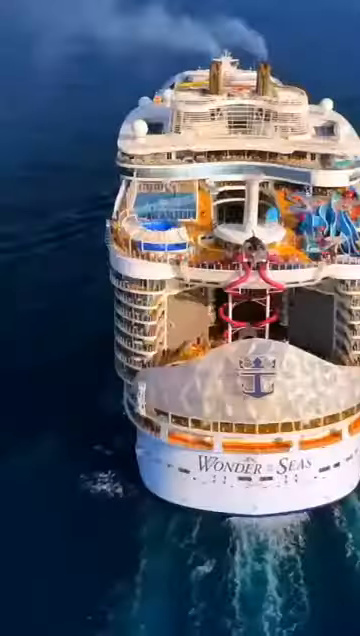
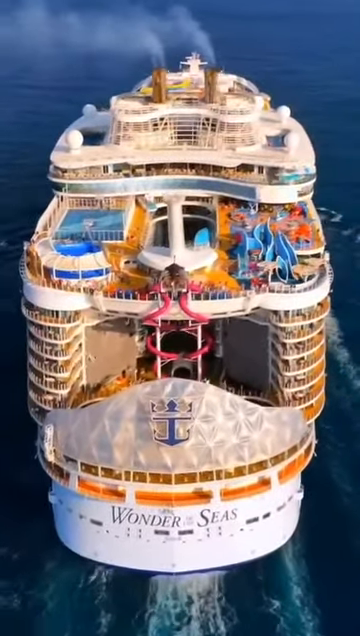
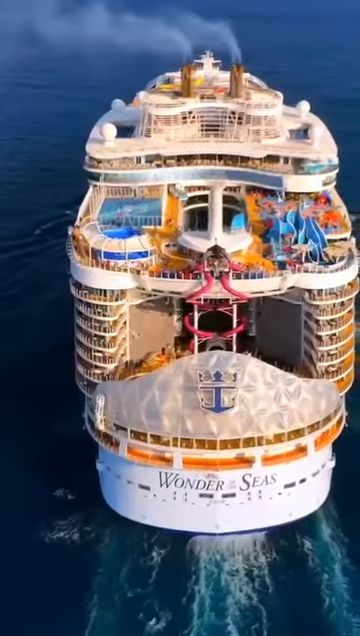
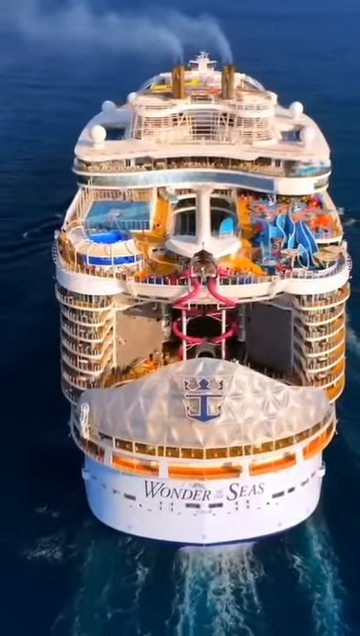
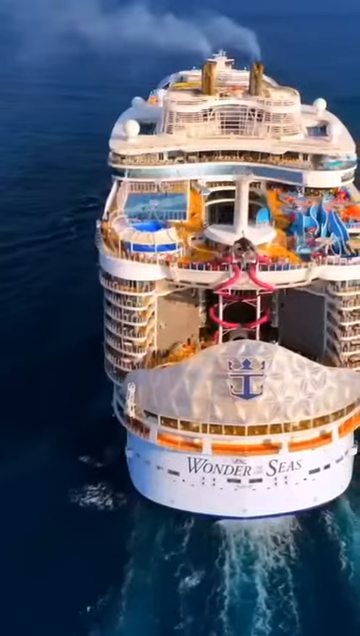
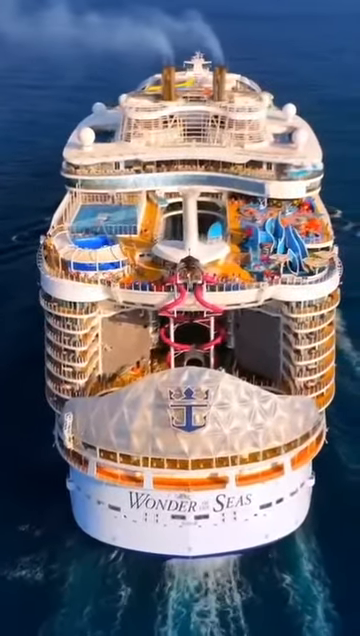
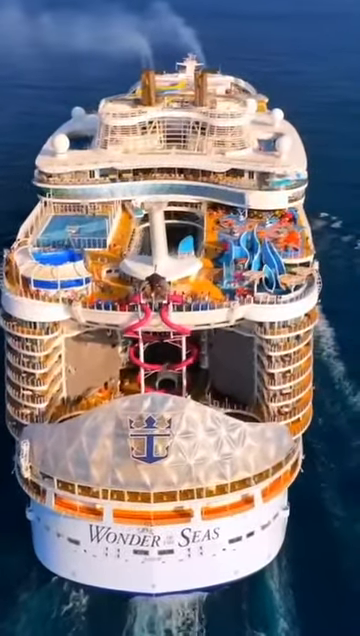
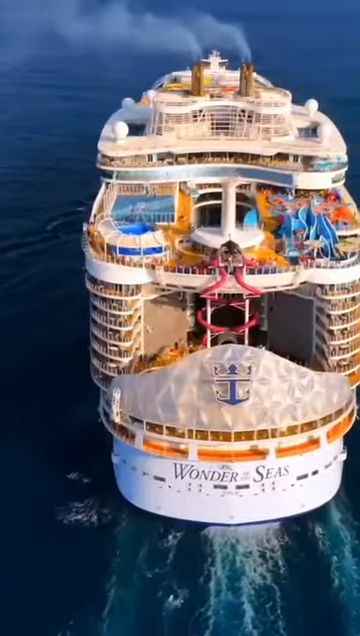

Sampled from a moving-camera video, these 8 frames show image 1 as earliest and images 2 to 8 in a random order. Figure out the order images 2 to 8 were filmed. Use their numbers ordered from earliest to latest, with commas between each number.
5, 8, 3, 4, 6, 2, 7
